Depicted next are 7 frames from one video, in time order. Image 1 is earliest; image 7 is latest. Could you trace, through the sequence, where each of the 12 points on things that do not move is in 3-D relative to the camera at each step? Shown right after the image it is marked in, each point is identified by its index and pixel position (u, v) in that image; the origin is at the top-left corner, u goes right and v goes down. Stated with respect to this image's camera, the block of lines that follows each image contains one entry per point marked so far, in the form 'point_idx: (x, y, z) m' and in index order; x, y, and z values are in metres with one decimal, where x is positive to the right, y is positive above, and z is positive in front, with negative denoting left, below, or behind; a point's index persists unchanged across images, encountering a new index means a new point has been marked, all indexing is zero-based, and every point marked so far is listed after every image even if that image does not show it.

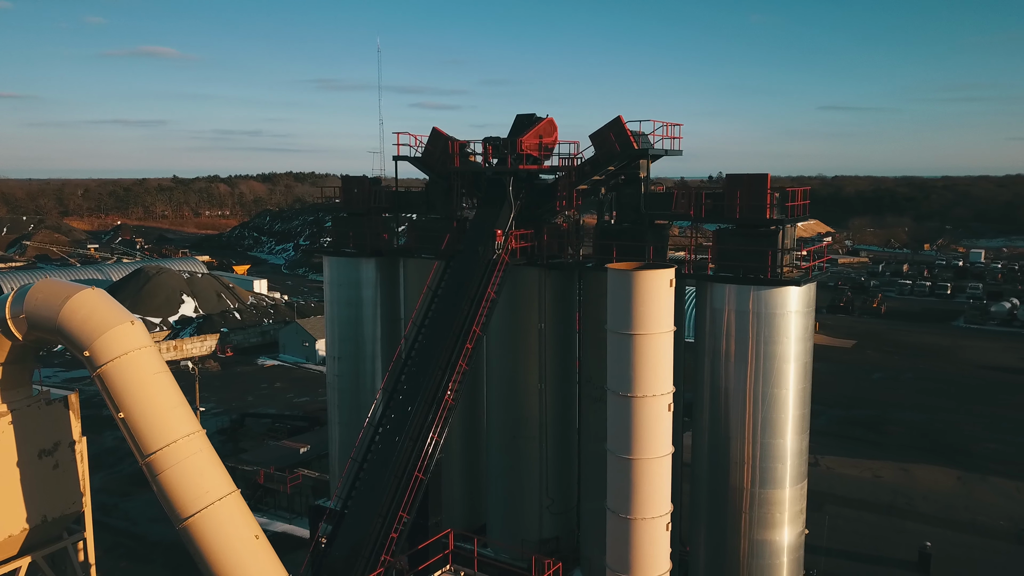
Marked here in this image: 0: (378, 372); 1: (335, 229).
0: (-3.3, -2.1, +17.7) m
1: (-4.4, +1.5, +18.2) m
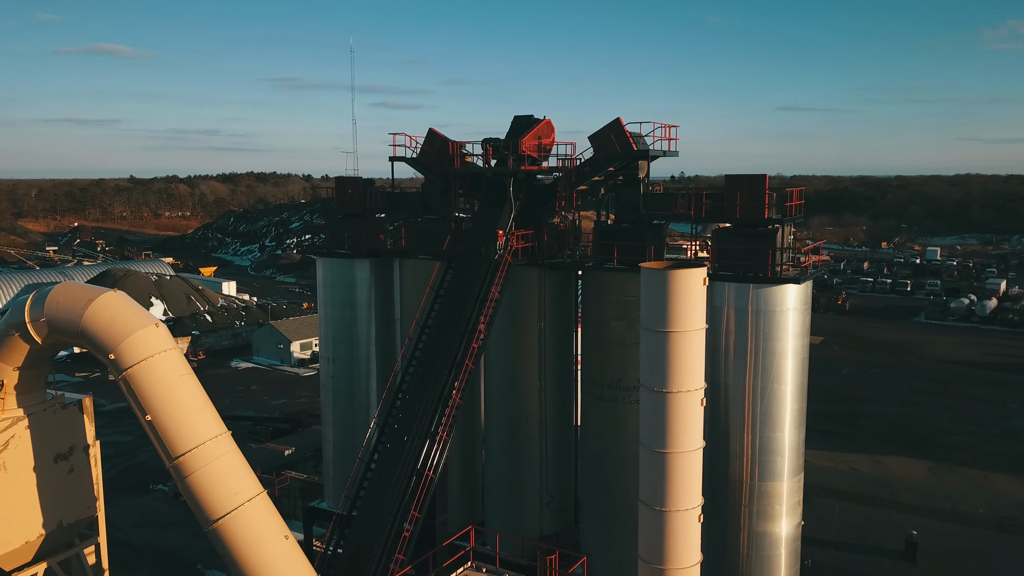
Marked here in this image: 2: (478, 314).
0: (-3.4, -2.1, +17.7) m
1: (-4.6, +1.5, +18.1) m
2: (-0.5, -0.5, +14.3) m
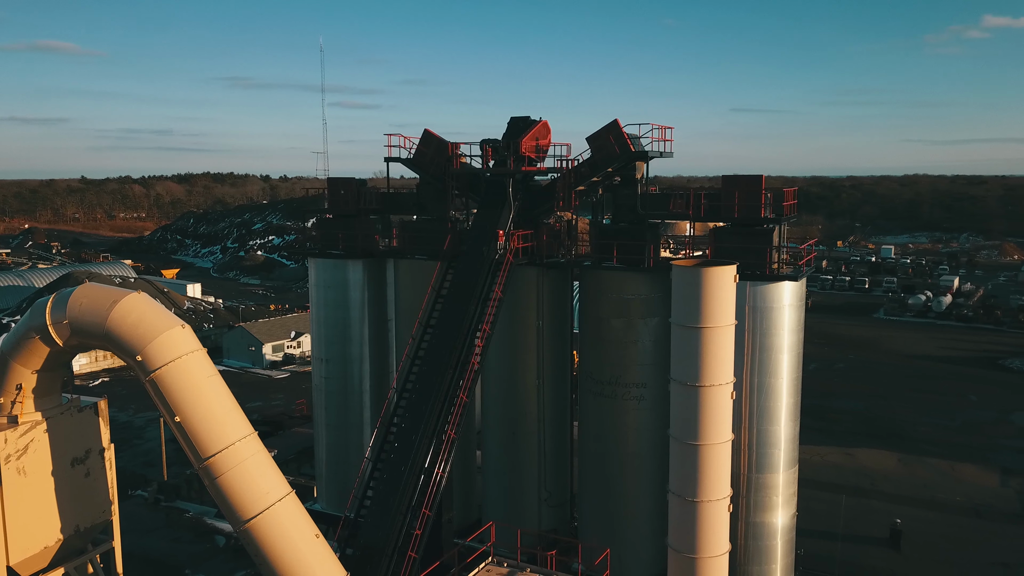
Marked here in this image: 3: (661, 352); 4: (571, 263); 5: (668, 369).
0: (-3.6, -2.1, +17.7) m
1: (-4.9, +1.5, +18.0) m
2: (-0.5, -0.5, +14.4) m
3: (+3.3, -1.3, +14.9) m
4: (+1.5, +0.6, +16.1) m
5: (+3.5, -1.7, +15.2) m
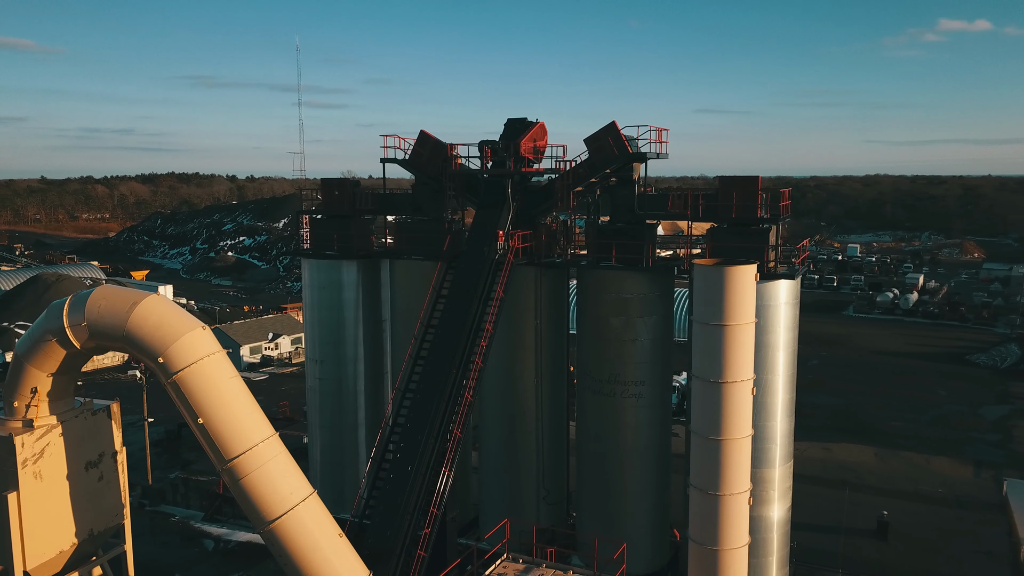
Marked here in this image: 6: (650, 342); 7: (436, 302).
0: (-3.8, -2.1, +17.6) m
1: (-5.0, +1.4, +18.0) m
2: (-0.6, -0.5, +14.5) m
3: (+3.3, -1.3, +15.2) m
4: (+1.3, +0.6, +16.3) m
5: (+3.5, -1.7, +15.4) m
6: (+3.1, -1.2, +15.1) m
7: (-1.6, -0.3, +15.3) m
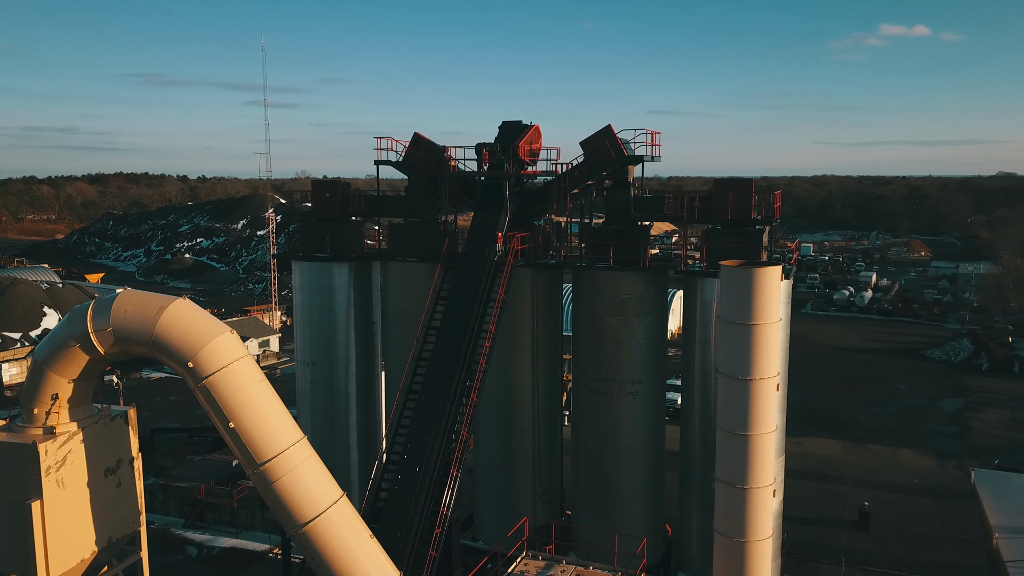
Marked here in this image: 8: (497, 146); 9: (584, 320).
0: (-4.0, -2.2, +17.6) m
1: (-5.3, +1.4, +17.8) m
2: (-0.7, -0.5, +14.6) m
3: (+3.1, -1.3, +15.5) m
4: (+1.1, +0.6, +16.5) m
5: (+3.3, -1.7, +15.7) m
6: (+2.9, -1.2, +15.4) m
7: (-1.8, -0.3, +15.3) m
8: (-0.4, +3.5, +17.2) m
9: (+1.6, -0.7, +15.9) m
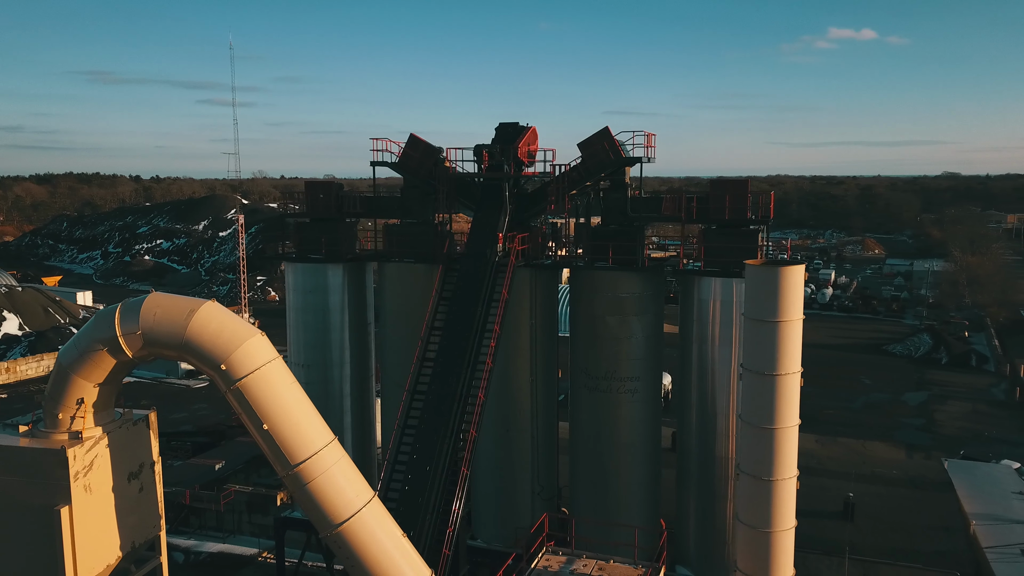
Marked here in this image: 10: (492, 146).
0: (-4.2, -2.2, +17.6) m
1: (-5.5, +1.3, +17.7) m
2: (-0.7, -0.6, +14.7) m
3: (+3.1, -1.3, +15.7) m
4: (+1.0, +0.6, +16.7) m
5: (+3.2, -1.7, +16.0) m
6: (+2.8, -1.1, +15.7) m
7: (-1.9, -0.3, +15.4) m
8: (-0.6, +3.5, +17.3) m
9: (+1.5, -0.7, +16.1) m
10: (-0.7, +3.6, +17.4) m
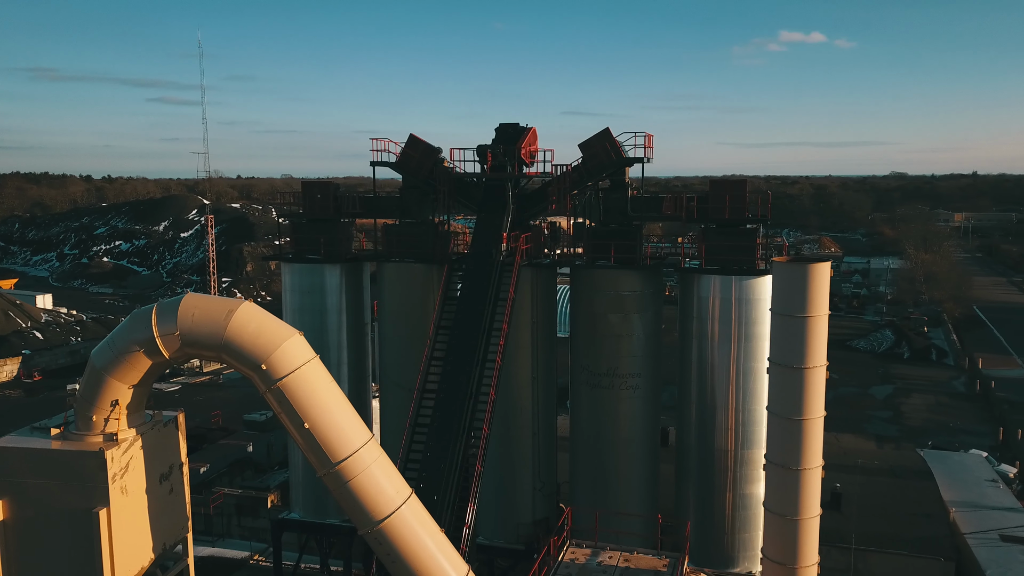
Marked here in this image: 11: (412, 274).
0: (-4.3, -2.2, +17.5) m
1: (-5.7, +1.3, +17.7) m
2: (-0.7, -0.5, +14.8) m
3: (+3.0, -1.3, +16.0) m
4: (+0.9, +0.6, +16.9) m
5: (+3.2, -1.6, +16.3) m
6: (+2.8, -1.1, +16.0) m
7: (-1.9, -0.3, +15.5) m
8: (-0.7, +3.5, +17.4) m
9: (+1.4, -0.7, +16.4) m
10: (-0.8, +3.6, +17.6) m
11: (-2.7, +0.4, +17.3) m
